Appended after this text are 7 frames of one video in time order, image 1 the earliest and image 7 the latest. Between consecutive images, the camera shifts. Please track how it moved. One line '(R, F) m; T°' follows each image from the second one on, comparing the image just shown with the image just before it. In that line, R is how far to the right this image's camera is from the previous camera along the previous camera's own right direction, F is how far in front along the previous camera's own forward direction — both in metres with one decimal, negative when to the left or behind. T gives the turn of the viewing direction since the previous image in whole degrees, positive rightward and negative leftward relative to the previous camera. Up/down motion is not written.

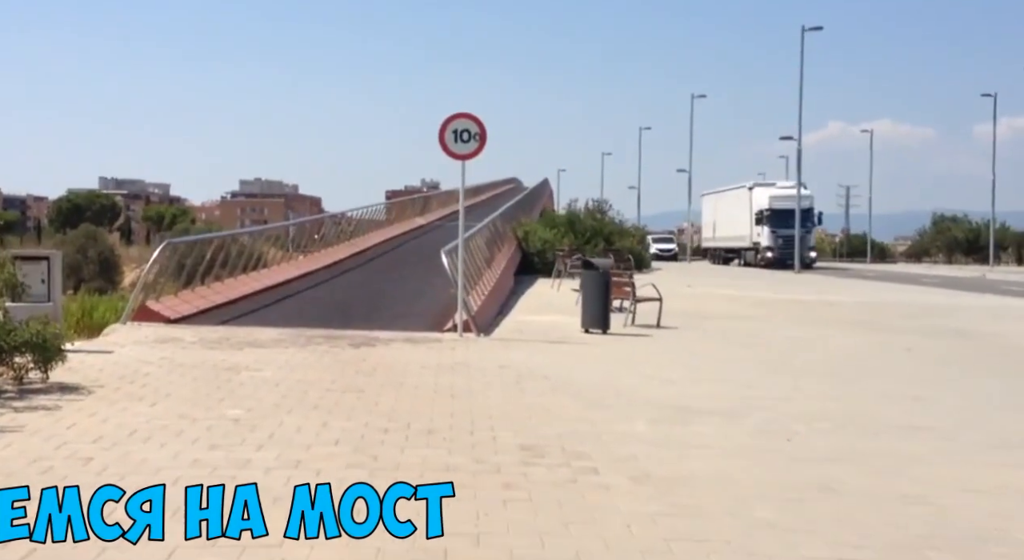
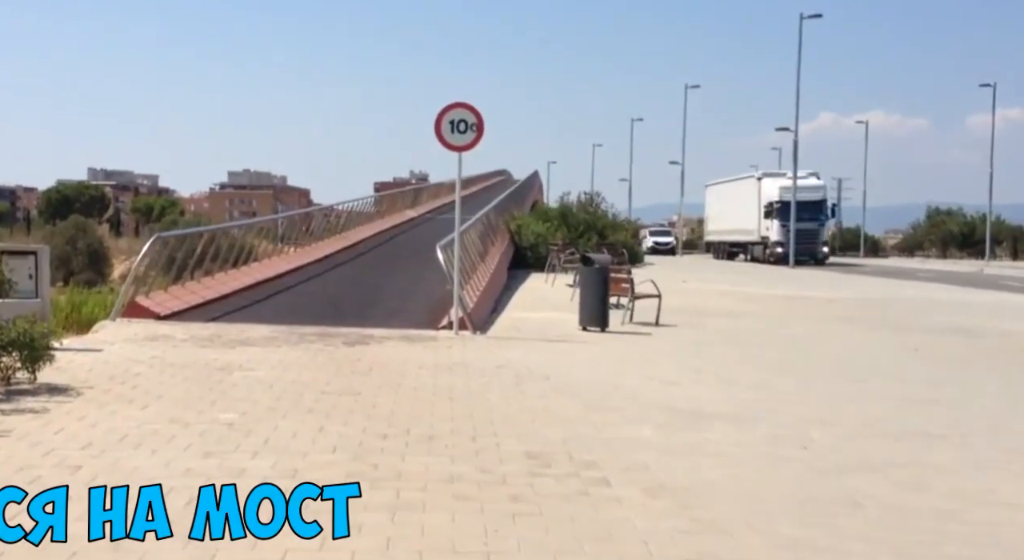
(-0.1, +0.3) m; 0°
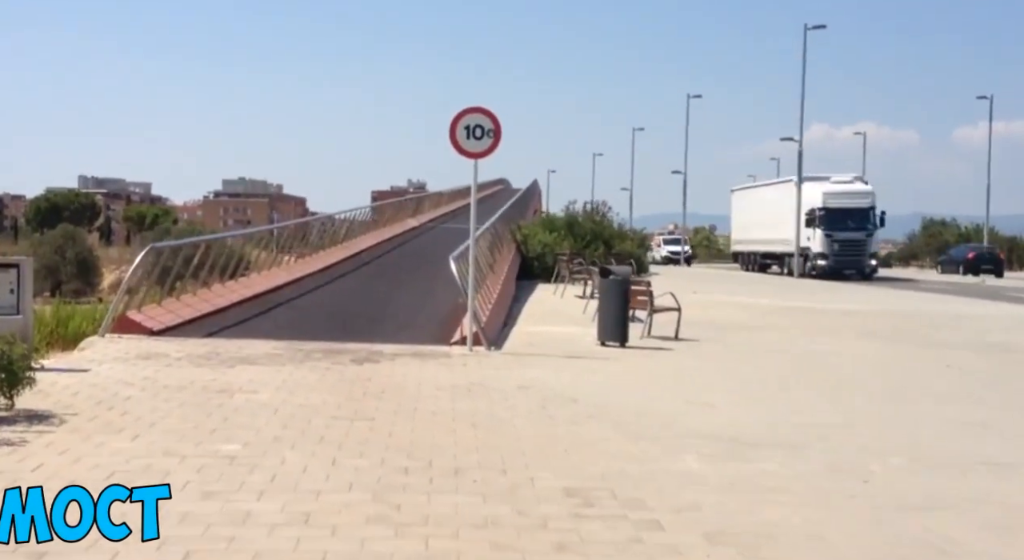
(-0.2, +0.9) m; 0°
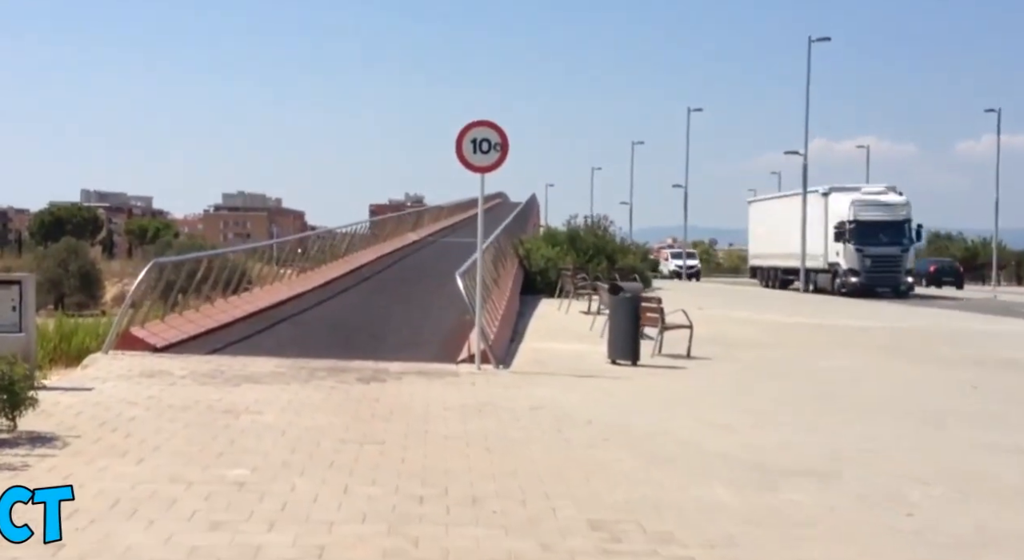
(-0.1, +0.3) m; 0°
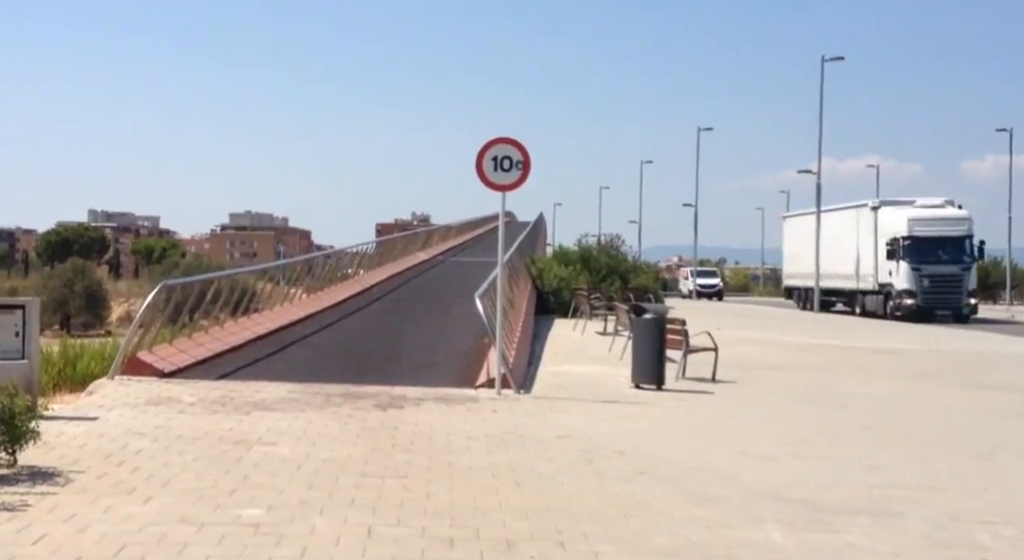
(-0.2, +0.5) m; 0°
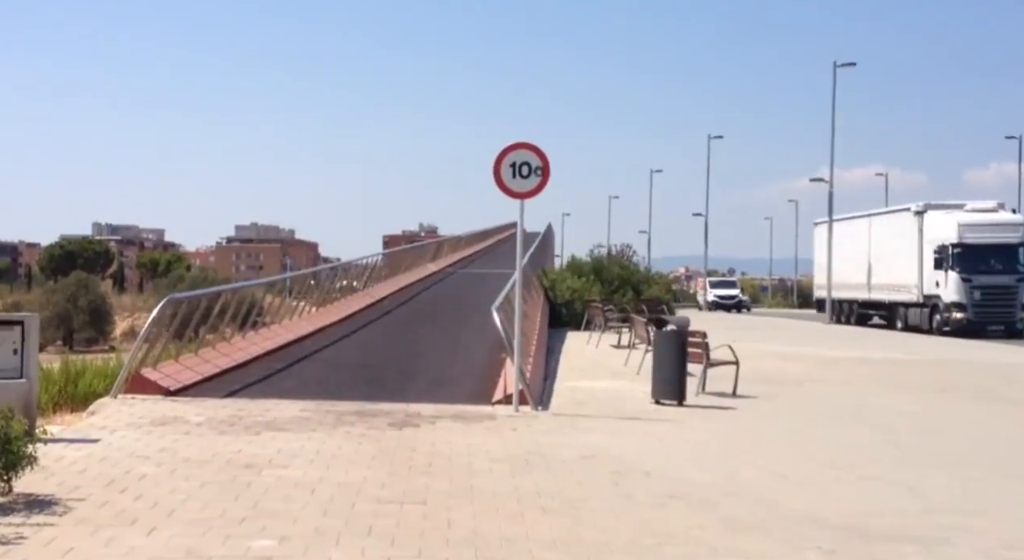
(-0.1, +0.5) m; 0°
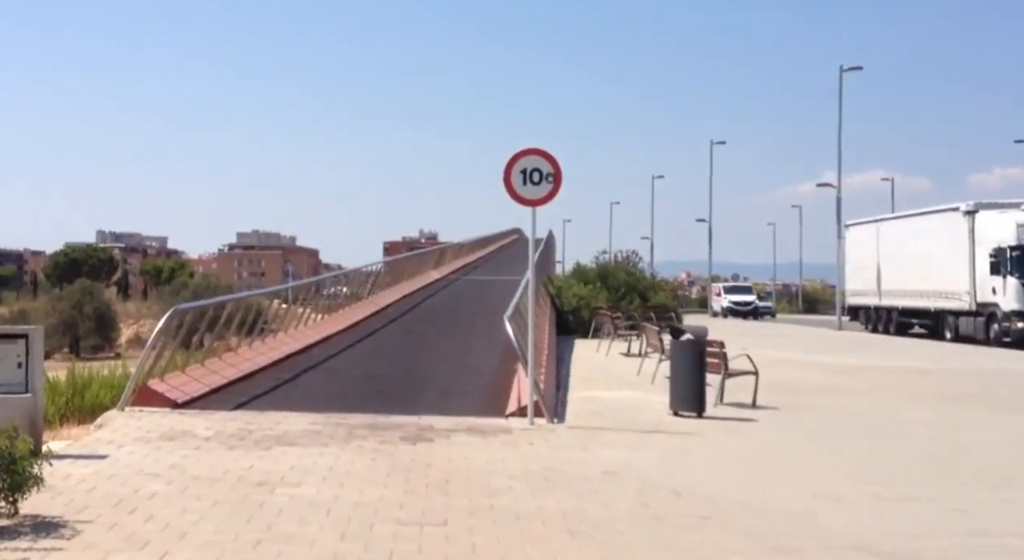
(-0.1, +0.3) m; 0°
